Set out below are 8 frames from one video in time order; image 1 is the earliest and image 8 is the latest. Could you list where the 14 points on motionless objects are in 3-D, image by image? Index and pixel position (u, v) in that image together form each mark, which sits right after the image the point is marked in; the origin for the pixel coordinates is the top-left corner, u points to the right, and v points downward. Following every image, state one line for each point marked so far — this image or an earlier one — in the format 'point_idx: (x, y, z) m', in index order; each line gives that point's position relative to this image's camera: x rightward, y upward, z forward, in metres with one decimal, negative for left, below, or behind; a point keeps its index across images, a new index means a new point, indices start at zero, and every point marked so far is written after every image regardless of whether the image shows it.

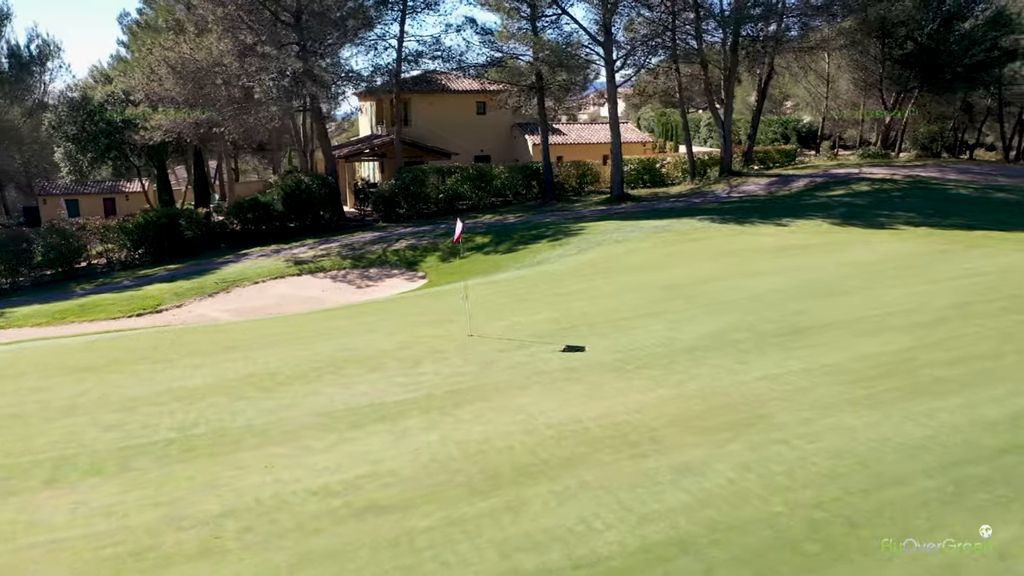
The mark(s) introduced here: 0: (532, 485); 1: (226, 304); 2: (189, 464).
0: (+0.1, -1.3, +5.4) m
1: (-6.0, -0.4, +17.3) m
2: (-2.5, -1.4, +6.3) m
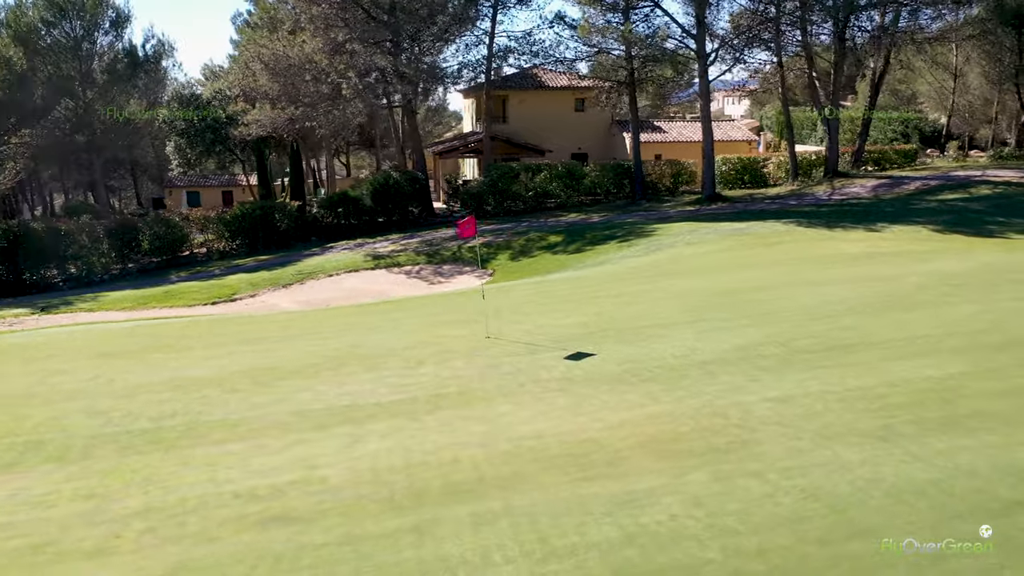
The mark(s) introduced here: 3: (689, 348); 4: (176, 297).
0: (-0.4, -1.3, +5.0) m
1: (-4.6, -0.2, +17.7) m
2: (-2.9, -1.3, +6.3) m
3: (+1.8, -0.6, +8.5) m
4: (-7.5, -0.2, +18.3) m
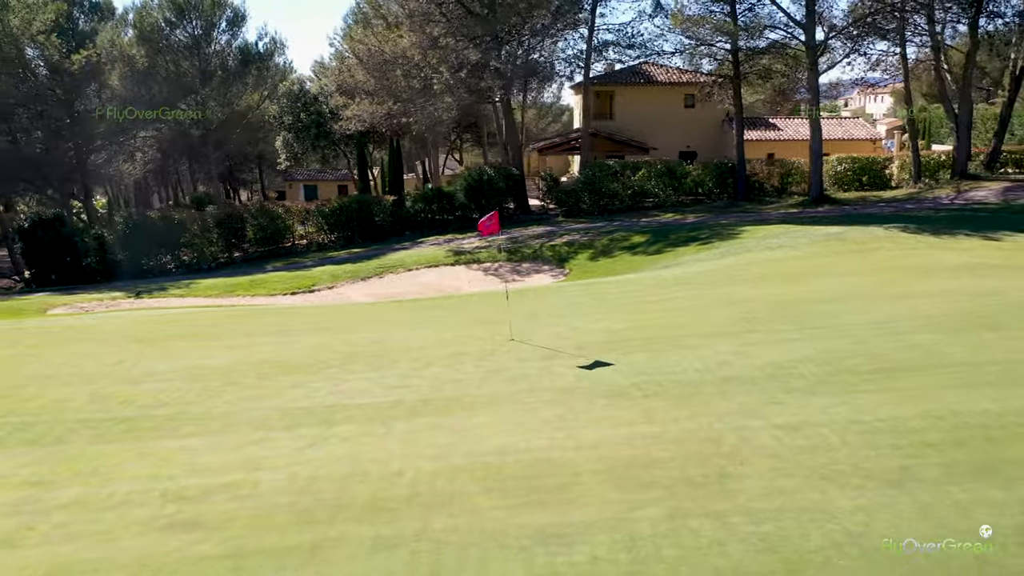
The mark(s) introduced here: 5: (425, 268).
0: (-0.8, -1.3, +4.5) m
1: (-3.0, 0.0, +17.7) m
2: (-3.1, -1.2, +6.2) m
3: (+1.9, -0.7, +7.6) m
4: (-5.8, +0.1, +18.8) m
5: (-2.1, +0.5, +19.2) m
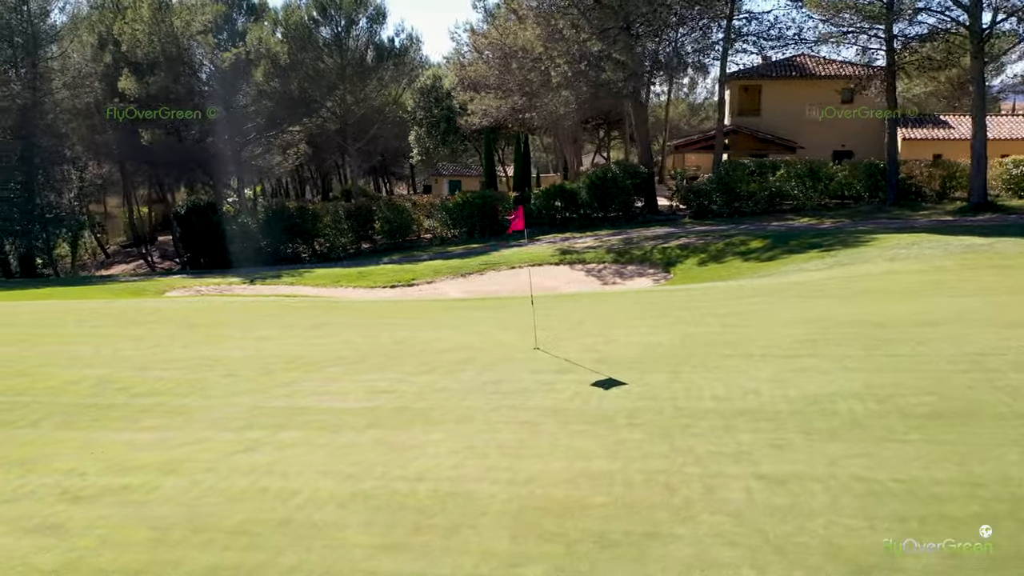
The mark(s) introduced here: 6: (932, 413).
0: (-1.5, -1.3, +4.1) m
1: (-0.9, 0.0, +17.4) m
2: (-3.3, -1.1, +6.1) m
3: (+1.8, -0.8, +6.5) m
4: (-3.4, +0.3, +19.0) m
5: (+0.3, +0.5, +18.7) m
6: (+3.0, -0.9, +5.9) m
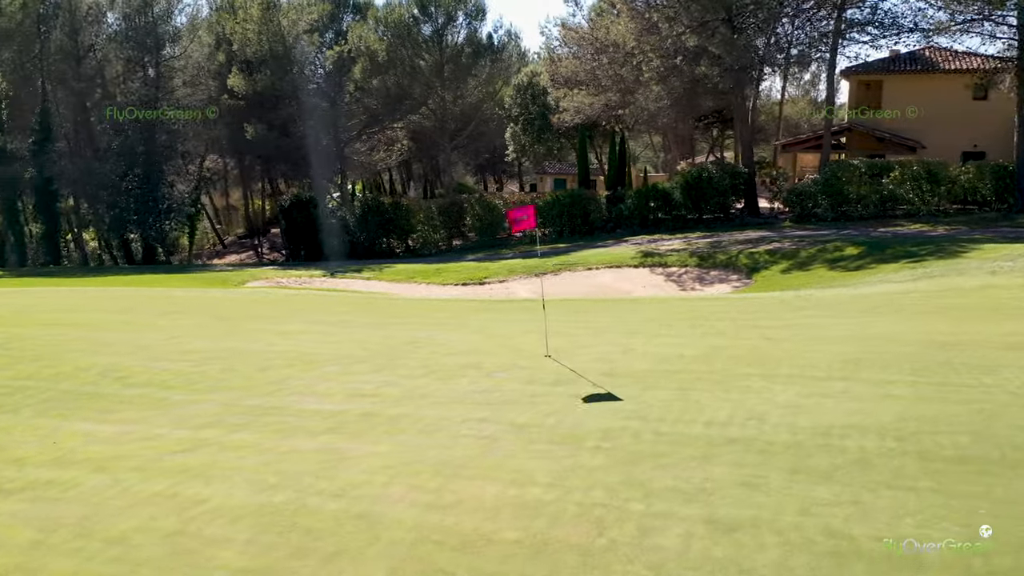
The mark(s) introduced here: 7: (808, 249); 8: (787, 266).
0: (-2.0, -1.3, +3.8) m
1: (+0.6, 0.0, +16.9) m
2: (-3.5, -1.0, +6.2) m
3: (+1.6, -0.9, +5.8) m
4: (-1.6, +0.3, +18.9) m
5: (+2.0, +0.4, +18.0) m
6: (+2.7, -1.0, +5.0) m
7: (+6.1, +0.8, +16.8) m
8: (+5.4, +0.4, +15.9) m
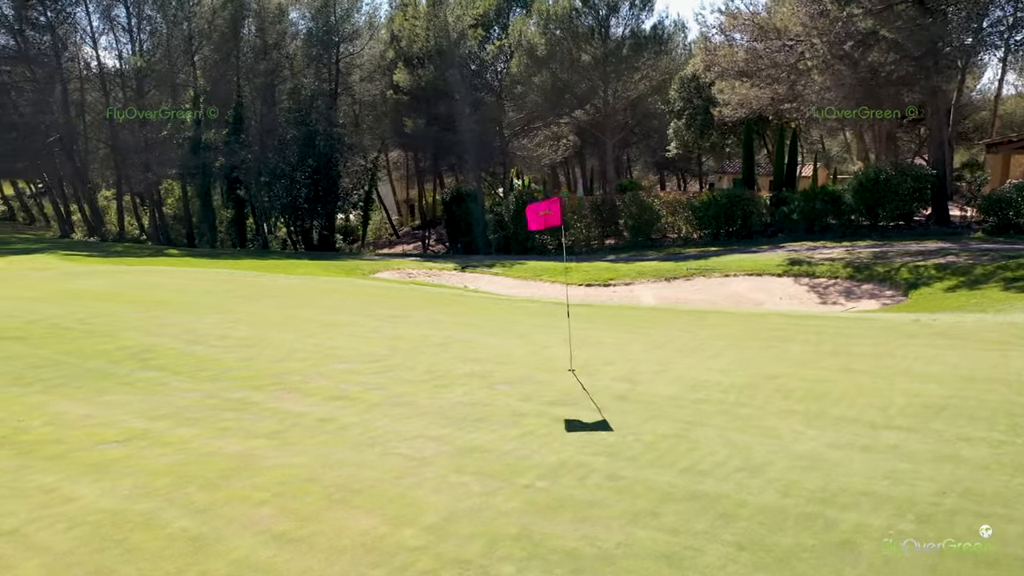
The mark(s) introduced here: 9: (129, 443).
0: (-2.7, -1.2, +3.7) m
1: (+3.0, -0.1, +15.8) m
2: (-3.6, -0.8, +6.3) m
3: (+1.3, -1.0, +4.7) m
4: (+1.3, +0.3, +18.2) m
5: (+4.6, +0.2, +16.5) m
6: (+2.2, -1.2, +3.6) m
7: (+8.3, +0.4, +14.4) m
8: (+7.4, +0.1, +13.7) m
9: (-2.4, -1.0, +5.2) m
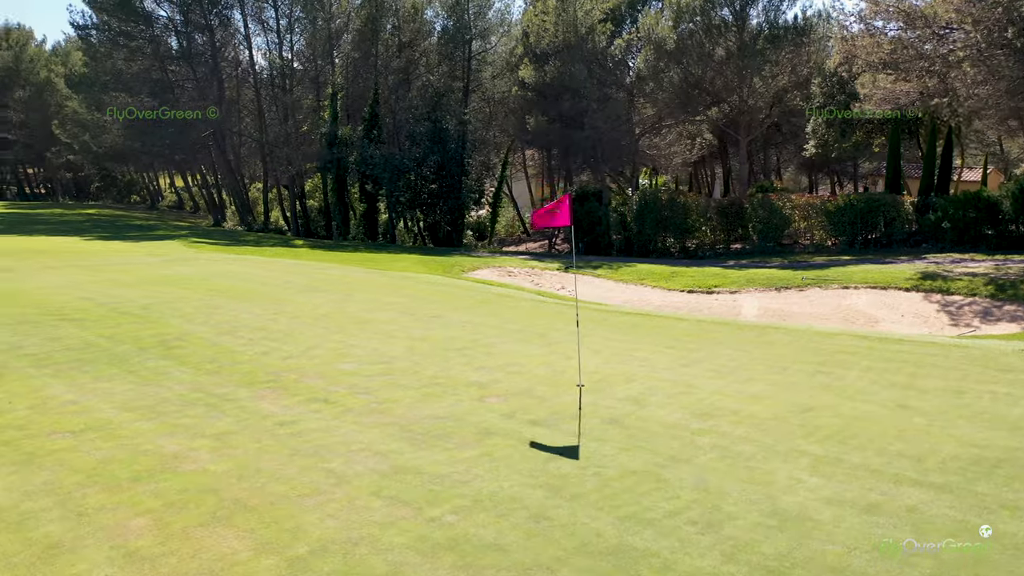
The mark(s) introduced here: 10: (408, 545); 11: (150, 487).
0: (-3.2, -1.1, +3.7) m
1: (+4.6, -0.3, +14.5) m
2: (-3.7, -0.7, +6.4) m
3: (+0.9, -1.1, +3.9) m
4: (+3.5, +0.2, +17.2) m
5: (+6.4, 0.0, +14.9) m
6: (+1.5, -1.3, +2.8) m
7: (+9.7, 0.0, +12.1) m
8: (+8.6, -0.3, +11.6) m
9: (-2.6, -0.9, +5.1) m
10: (-0.4, -1.1, +3.6) m
11: (-1.8, -1.0, +4.2) m
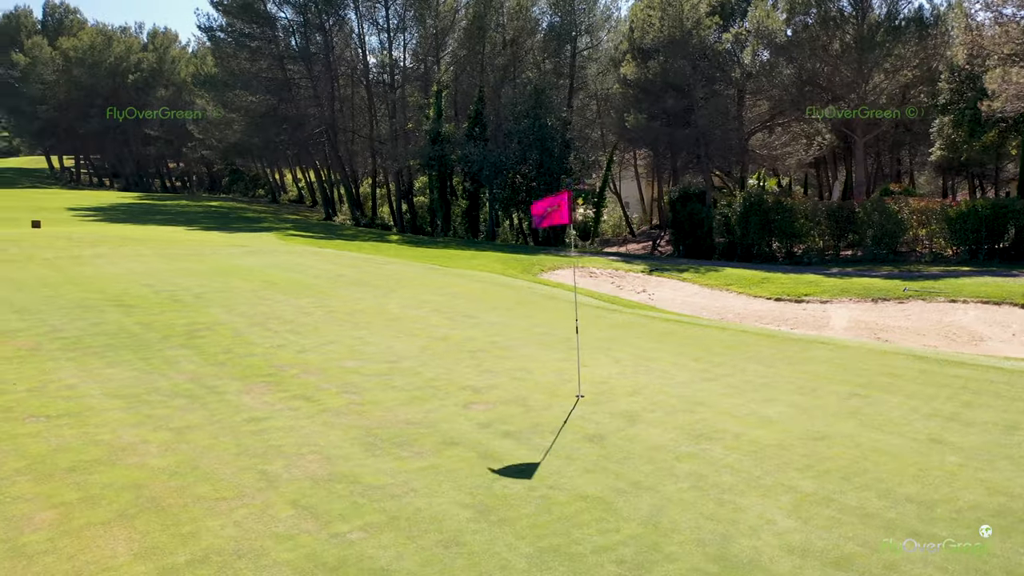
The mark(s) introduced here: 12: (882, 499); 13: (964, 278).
0: (-3.6, -1.0, +3.8) m
1: (+5.8, -0.4, +13.4) m
2: (-3.6, -0.6, +6.6) m
3: (+0.5, -1.1, +3.5) m
4: (+5.1, +0.1, +16.2) m
5: (+7.6, -0.2, +13.5) m
6: (+0.9, -1.3, +2.2) m
7: (+10.4, -0.4, +10.3) m
8: (+9.3, -0.6, +9.9) m
9: (-2.8, -0.8, +5.1) m
10: (-0.8, -1.1, +3.3) m
11: (-2.1, -1.0, +4.1) m
12: (+1.9, -1.0, +4.1) m
13: (+8.8, +0.2, +15.8) m
